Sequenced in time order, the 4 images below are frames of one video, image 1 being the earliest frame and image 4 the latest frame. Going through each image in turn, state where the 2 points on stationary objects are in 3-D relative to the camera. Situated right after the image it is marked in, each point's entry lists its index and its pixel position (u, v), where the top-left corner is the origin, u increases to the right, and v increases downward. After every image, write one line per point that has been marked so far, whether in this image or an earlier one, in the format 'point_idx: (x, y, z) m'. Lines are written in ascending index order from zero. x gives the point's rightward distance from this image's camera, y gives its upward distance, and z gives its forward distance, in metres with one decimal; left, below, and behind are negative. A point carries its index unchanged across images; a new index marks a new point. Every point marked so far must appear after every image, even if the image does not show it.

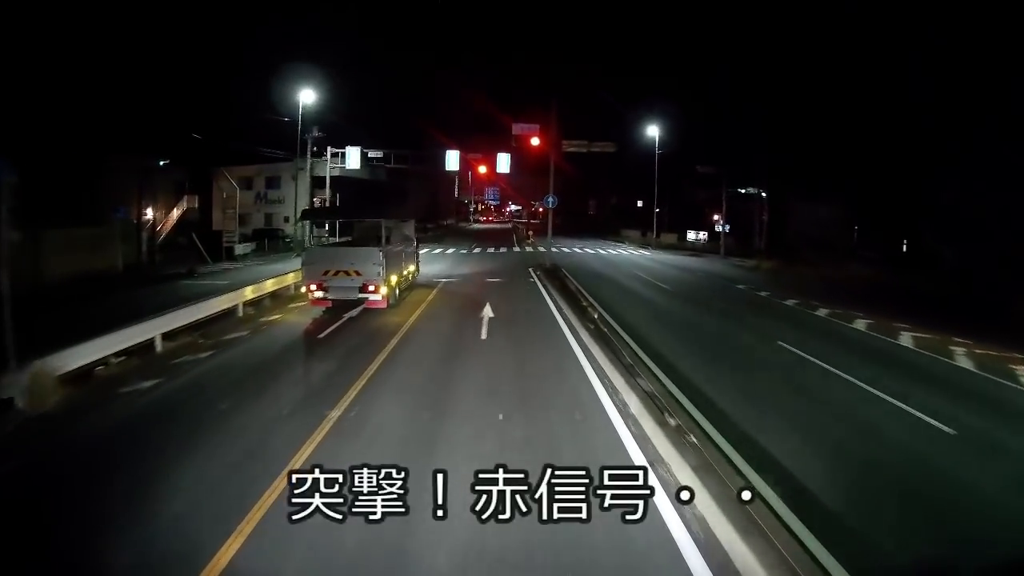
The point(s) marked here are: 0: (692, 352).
0: (+3.6, -0.8, +17.2) m
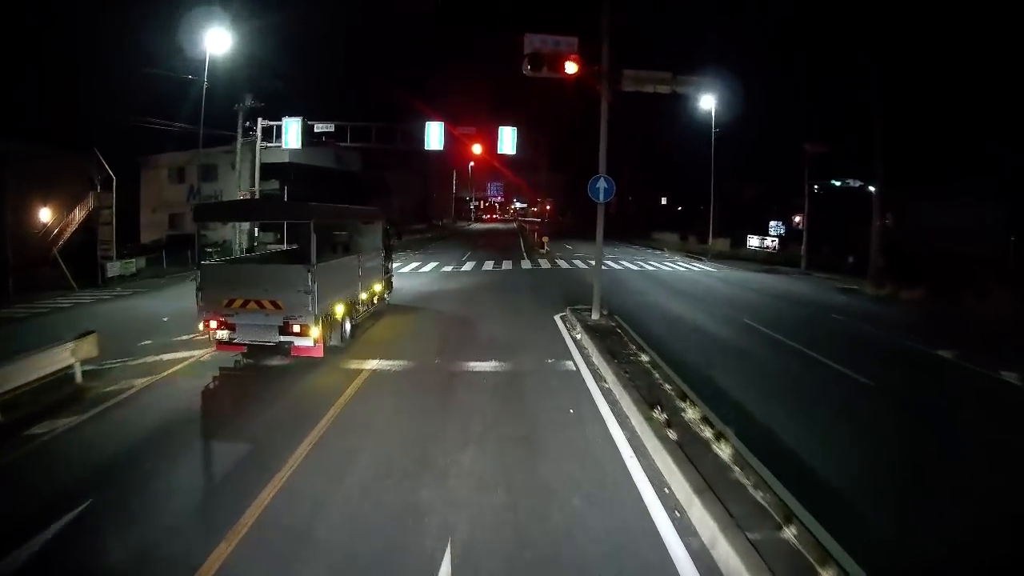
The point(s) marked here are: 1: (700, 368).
0: (+3.7, -1.2, +13.3) m
1: (+3.2, -1.4, +11.9) m
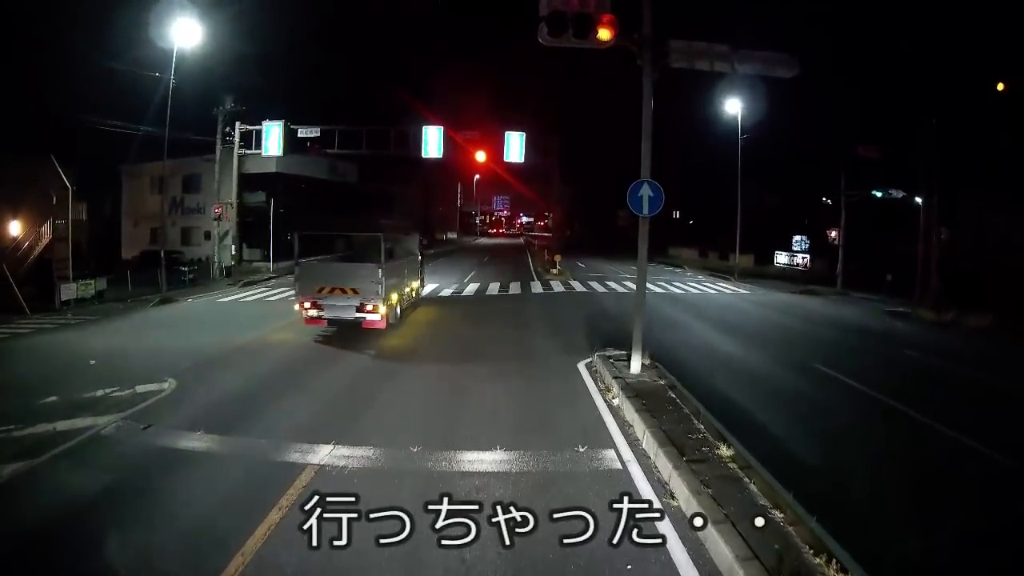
0: (+3.8, -1.5, +12.2) m
1: (+3.4, -1.7, +10.9) m
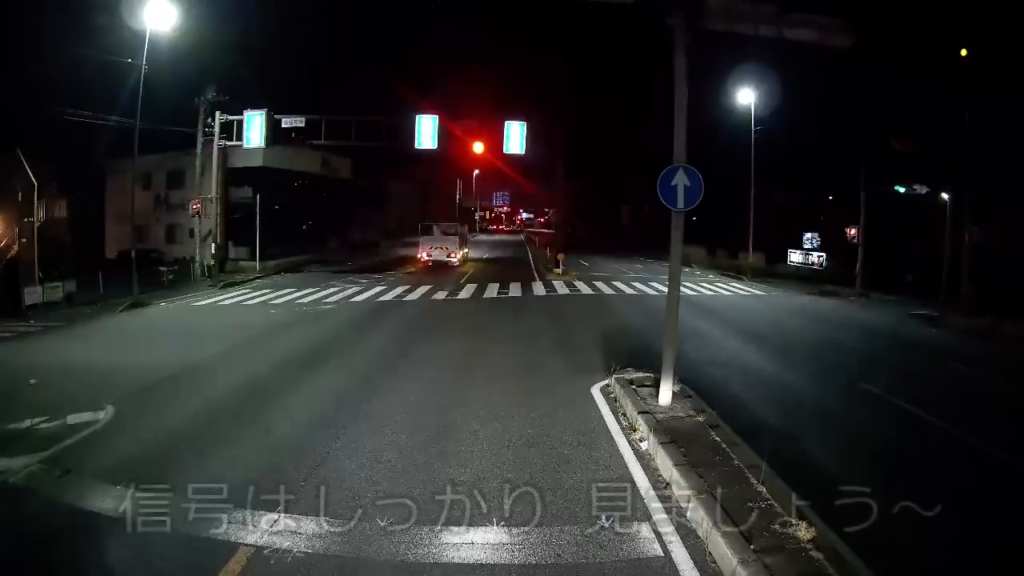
0: (+3.8, -1.5, +11.7) m
1: (+3.4, -1.7, +10.3) m
